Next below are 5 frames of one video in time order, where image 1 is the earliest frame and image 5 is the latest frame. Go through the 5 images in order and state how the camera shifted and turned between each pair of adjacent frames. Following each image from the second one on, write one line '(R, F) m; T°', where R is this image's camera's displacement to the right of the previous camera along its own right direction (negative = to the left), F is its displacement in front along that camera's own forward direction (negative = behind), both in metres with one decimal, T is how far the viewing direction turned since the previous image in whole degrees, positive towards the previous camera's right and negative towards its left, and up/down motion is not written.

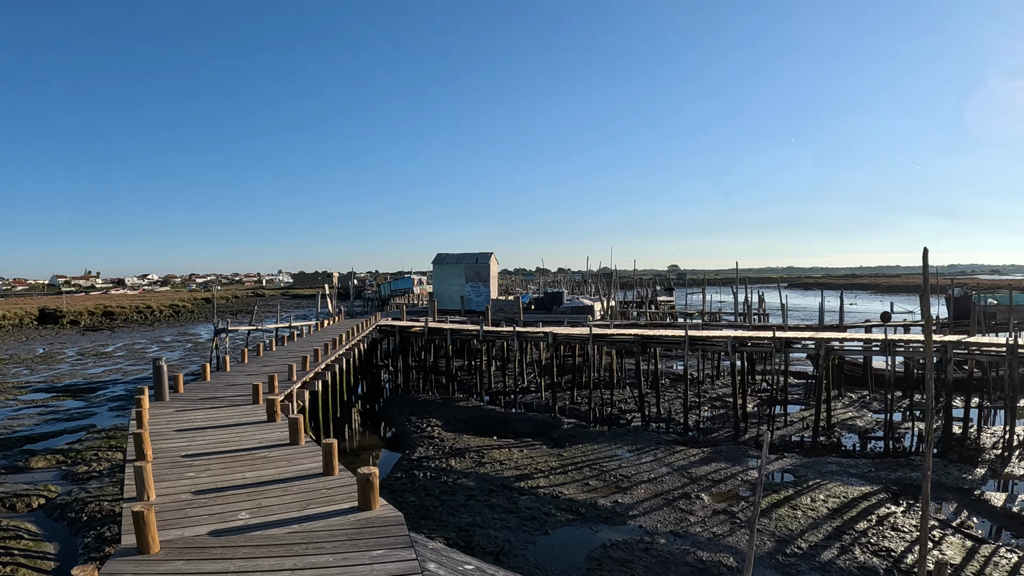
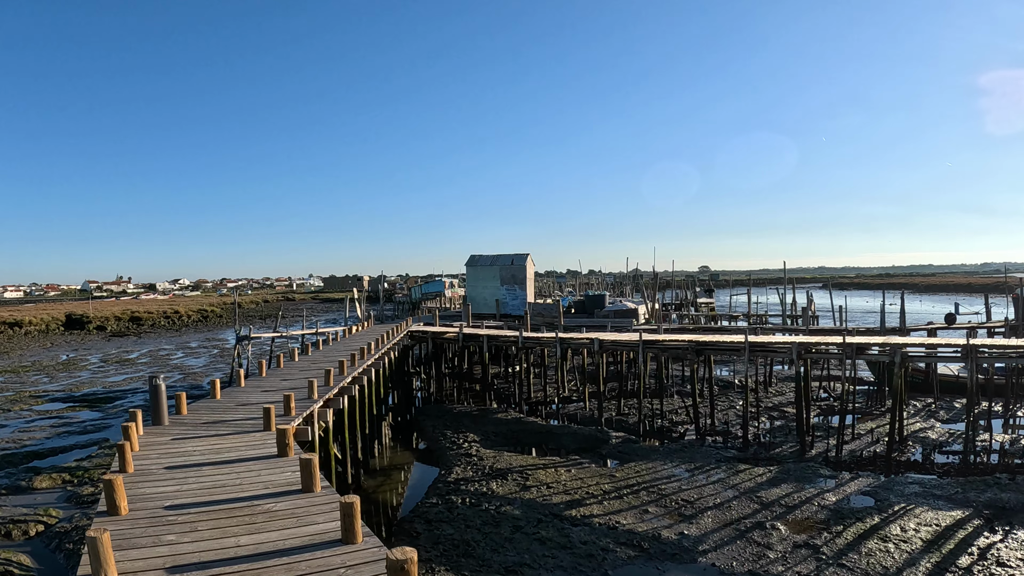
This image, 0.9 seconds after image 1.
(-0.5, +1.8) m; -2°
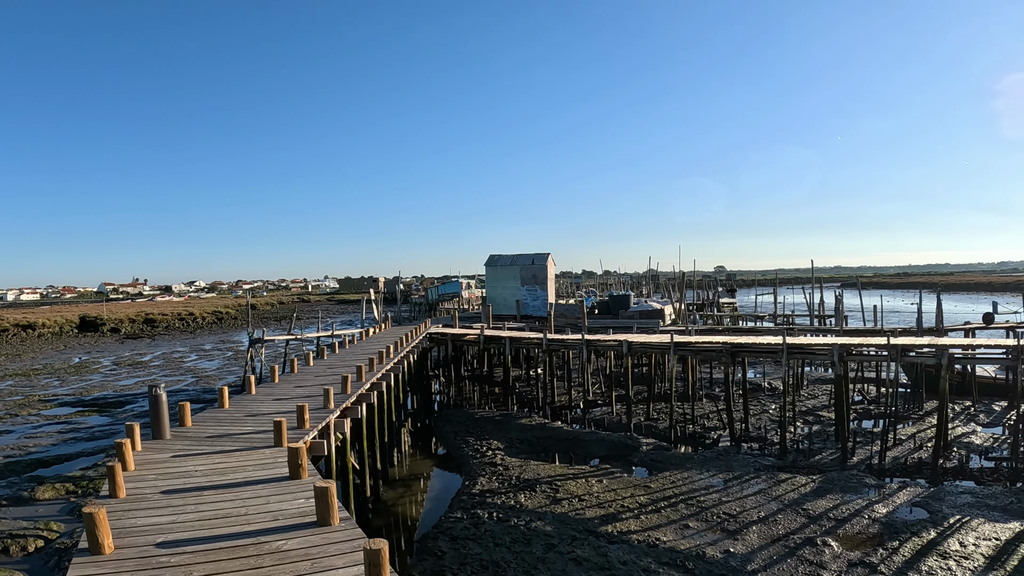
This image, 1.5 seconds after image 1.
(-0.4, +0.9) m; -1°
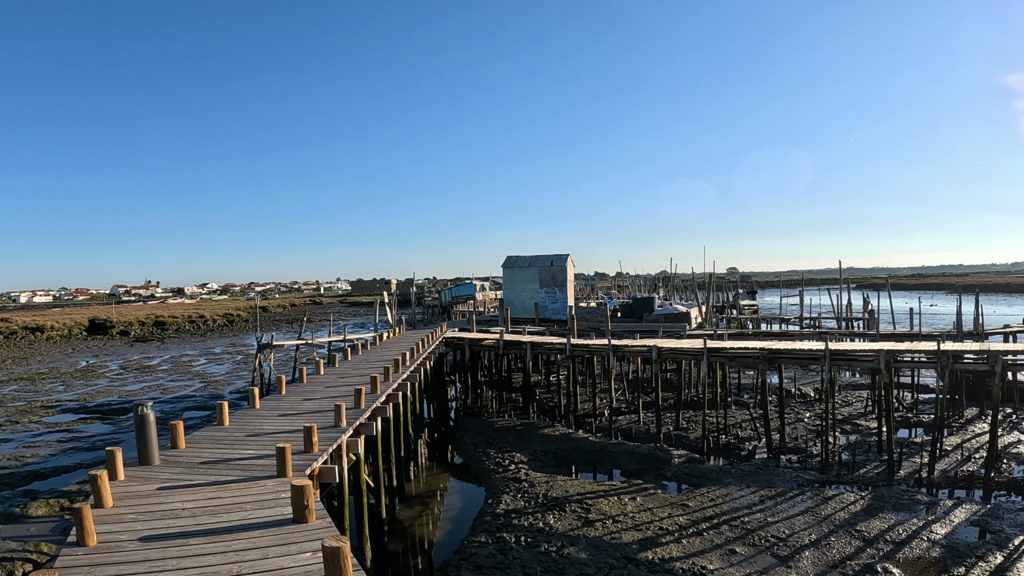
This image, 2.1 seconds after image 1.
(-0.4, +1.1) m; -1°
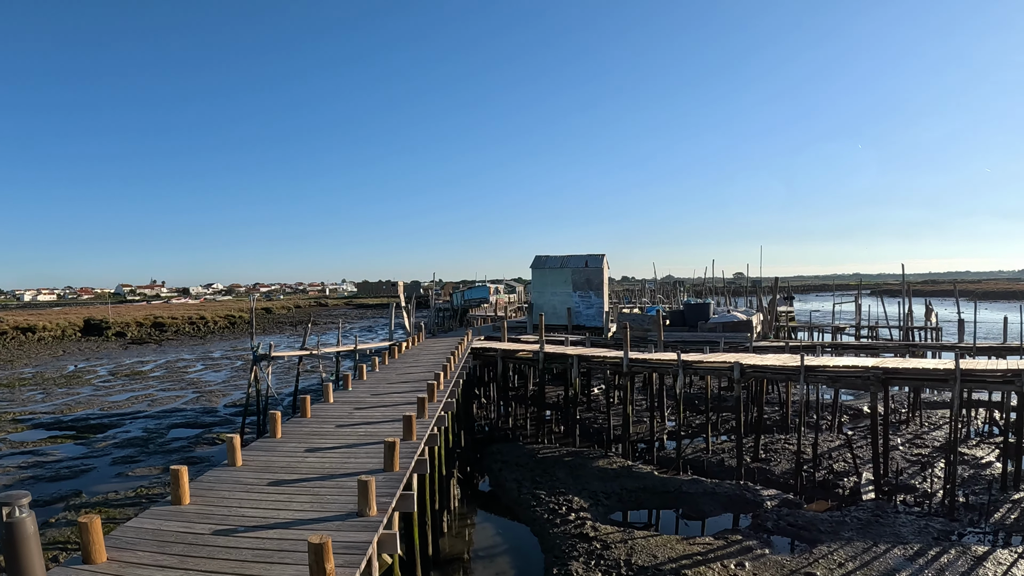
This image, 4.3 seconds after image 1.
(-1.1, +2.9) m; -1°
